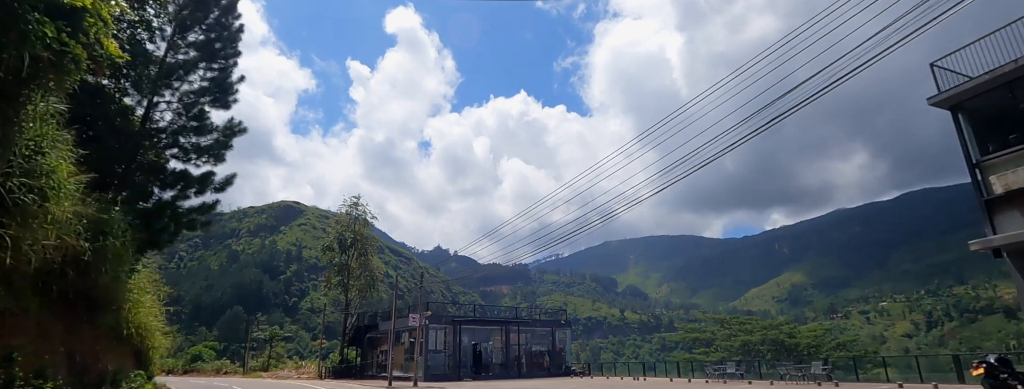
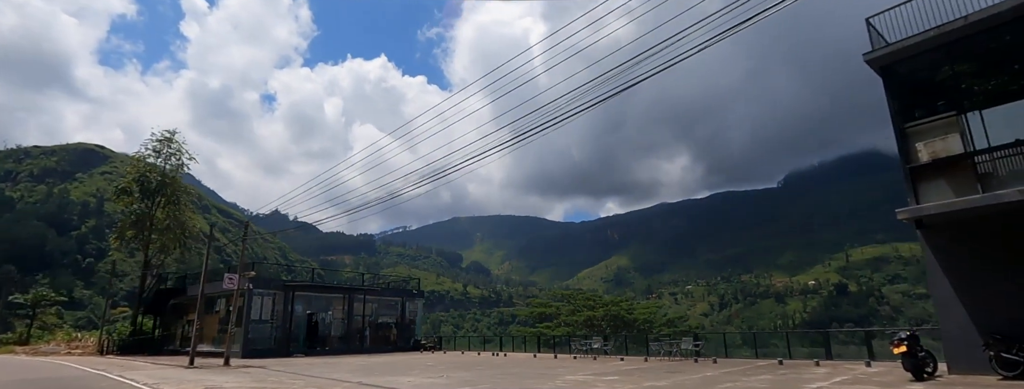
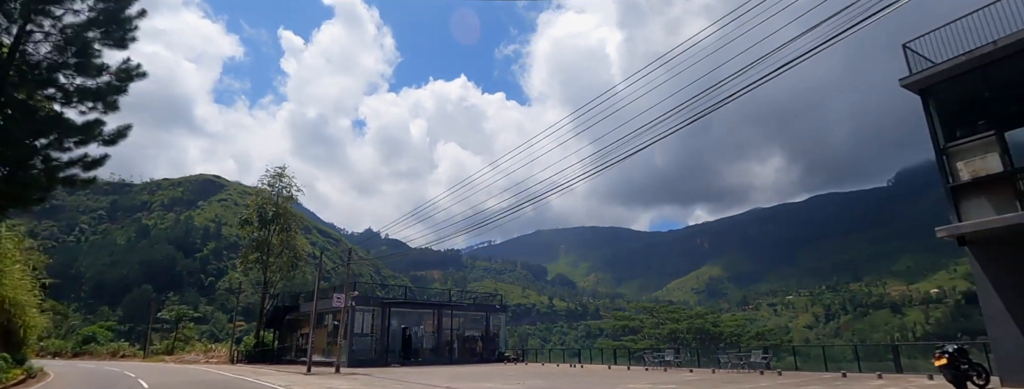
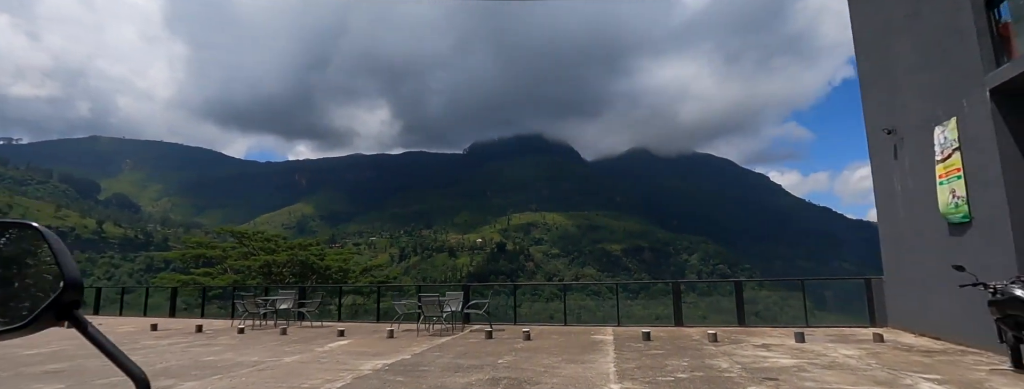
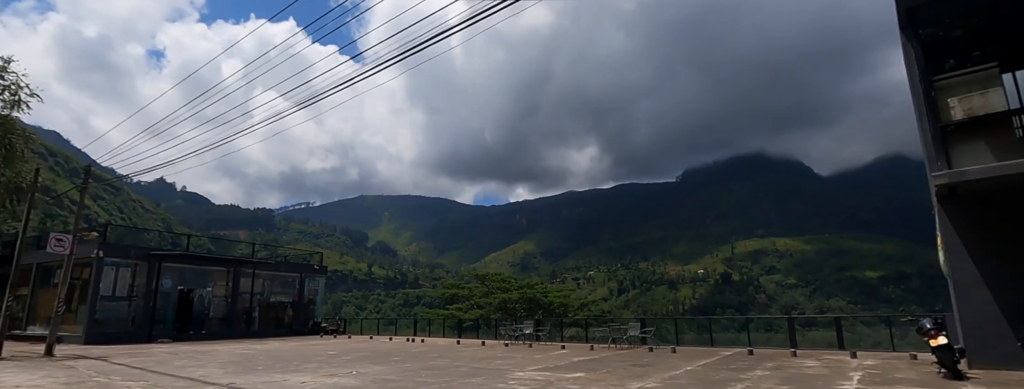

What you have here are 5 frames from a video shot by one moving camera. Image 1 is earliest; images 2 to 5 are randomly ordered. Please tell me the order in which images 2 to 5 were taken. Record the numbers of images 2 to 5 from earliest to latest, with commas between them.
3, 2, 5, 4
